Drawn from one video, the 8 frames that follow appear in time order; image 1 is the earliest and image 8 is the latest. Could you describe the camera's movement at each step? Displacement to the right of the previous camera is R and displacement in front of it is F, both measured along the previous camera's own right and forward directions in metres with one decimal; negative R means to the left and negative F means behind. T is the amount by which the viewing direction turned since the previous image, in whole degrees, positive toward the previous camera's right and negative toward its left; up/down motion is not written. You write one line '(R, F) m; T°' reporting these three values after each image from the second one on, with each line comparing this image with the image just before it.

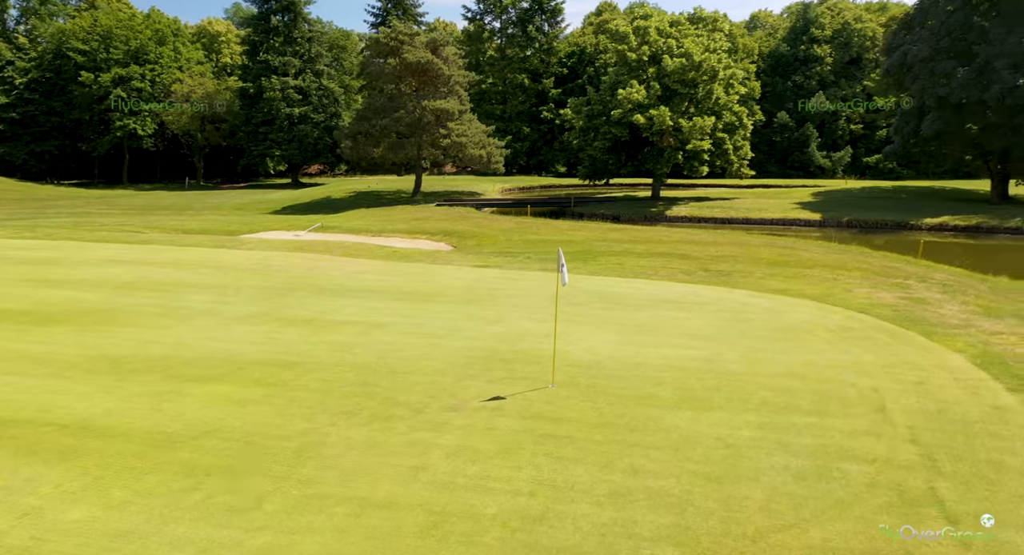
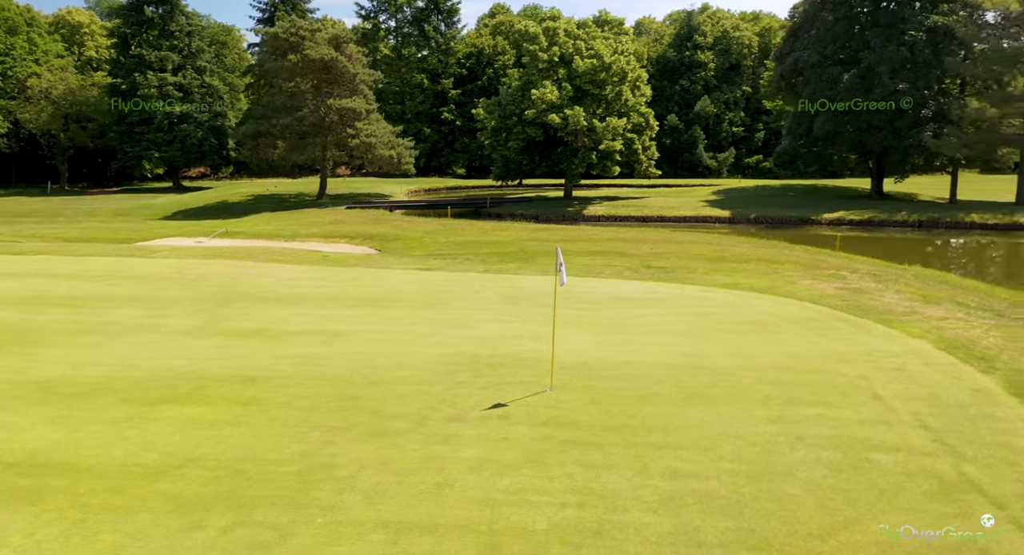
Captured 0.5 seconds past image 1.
(-0.9, +0.4) m; +8°
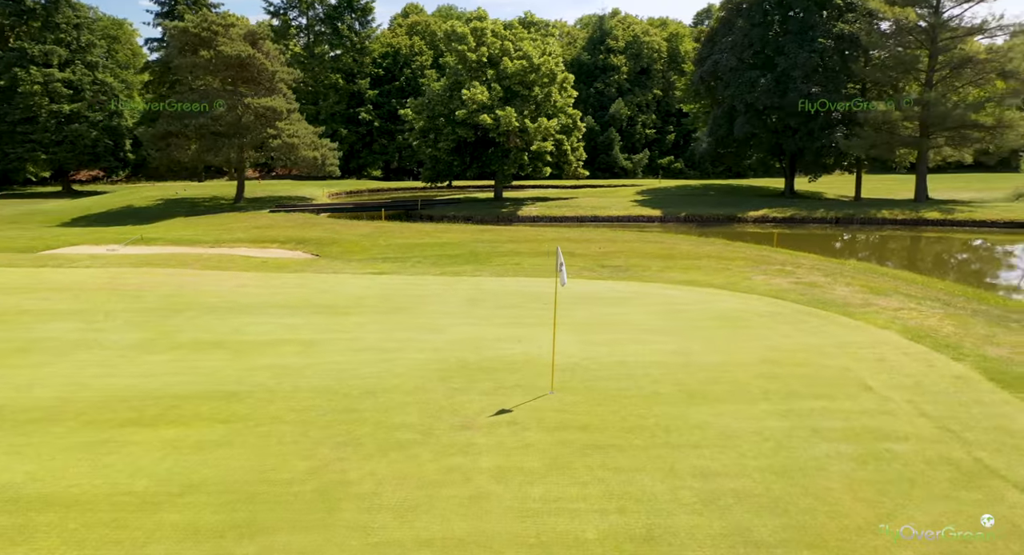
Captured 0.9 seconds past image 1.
(-0.7, +0.2) m; +6°
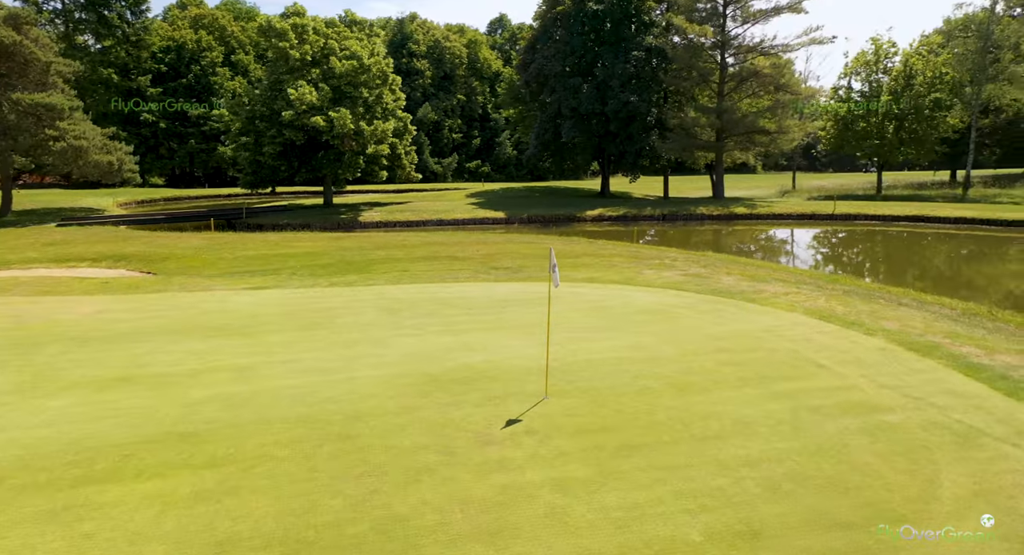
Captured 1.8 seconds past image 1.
(-1.6, +0.5) m; +15°
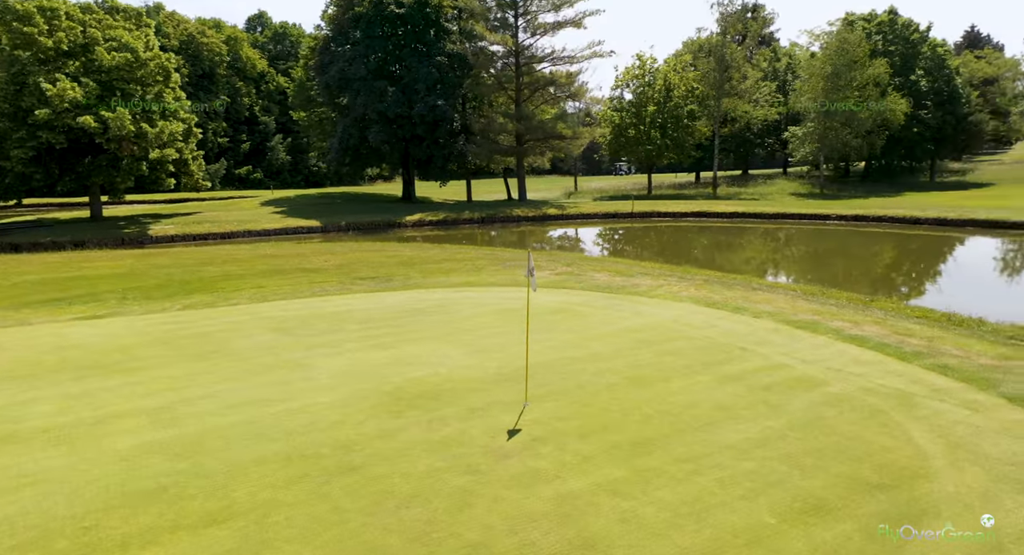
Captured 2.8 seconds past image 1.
(-1.7, +0.4) m; +17°
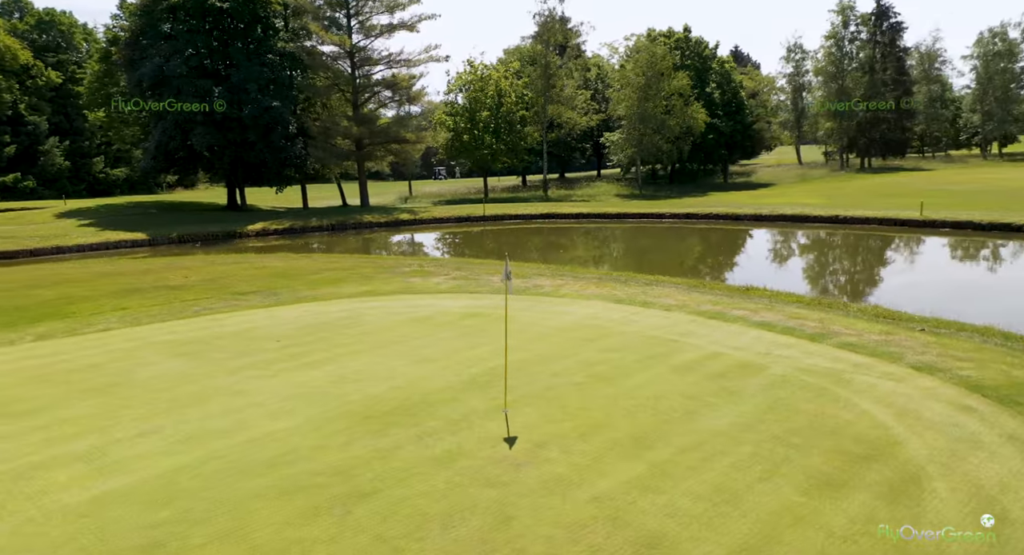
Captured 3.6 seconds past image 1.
(-1.3, +0.2) m; +14°
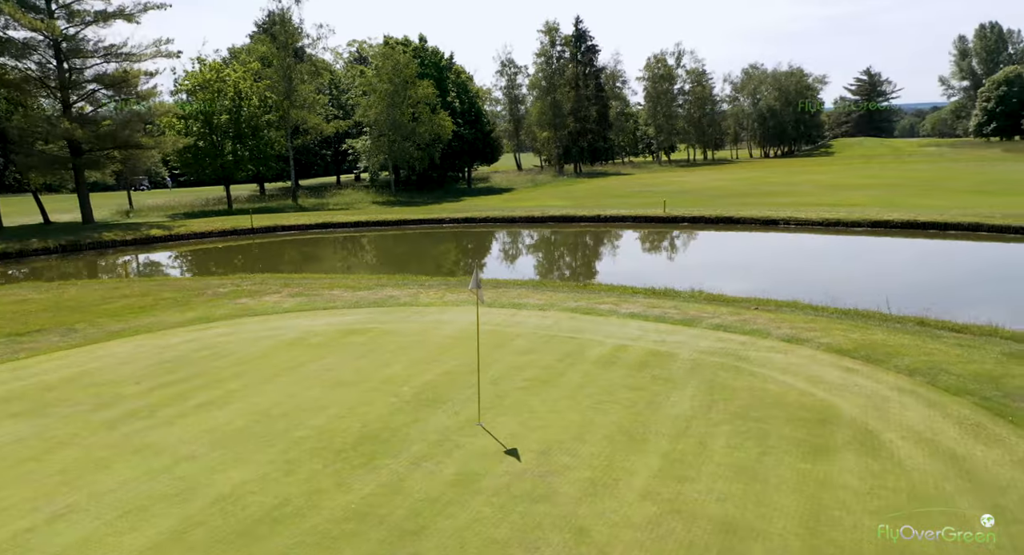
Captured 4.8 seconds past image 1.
(-1.9, +0.5) m; +21°
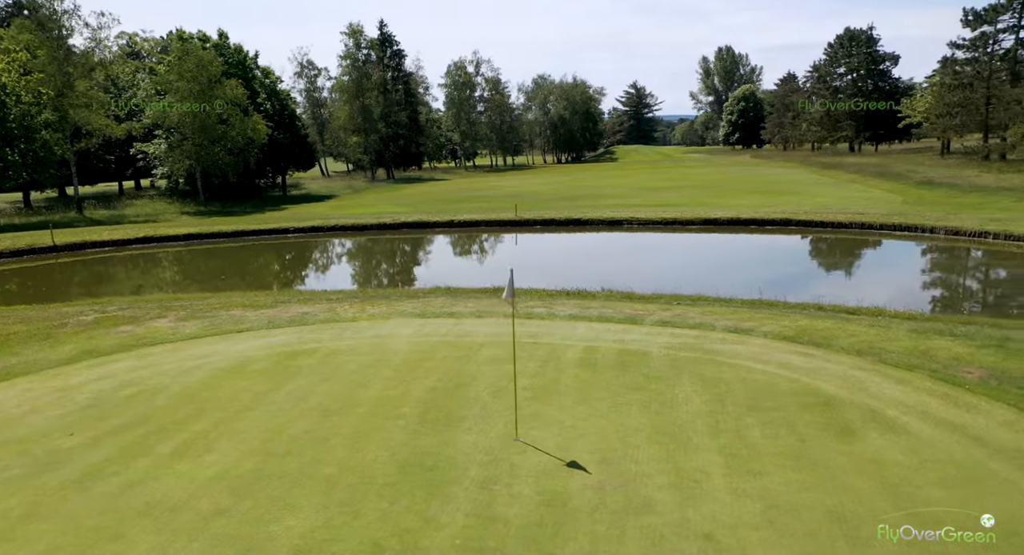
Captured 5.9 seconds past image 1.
(-1.9, +0.4) m; +15°
